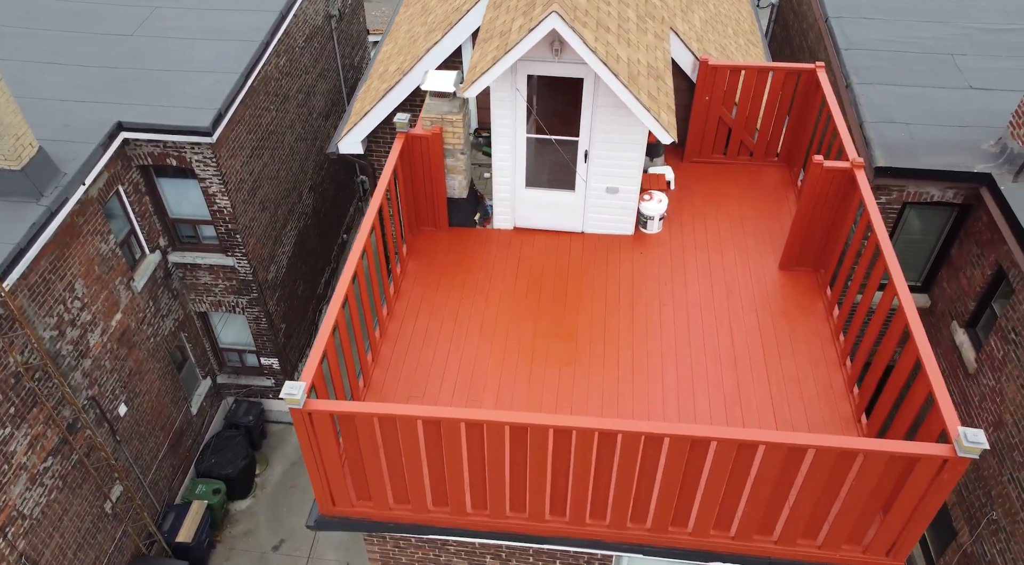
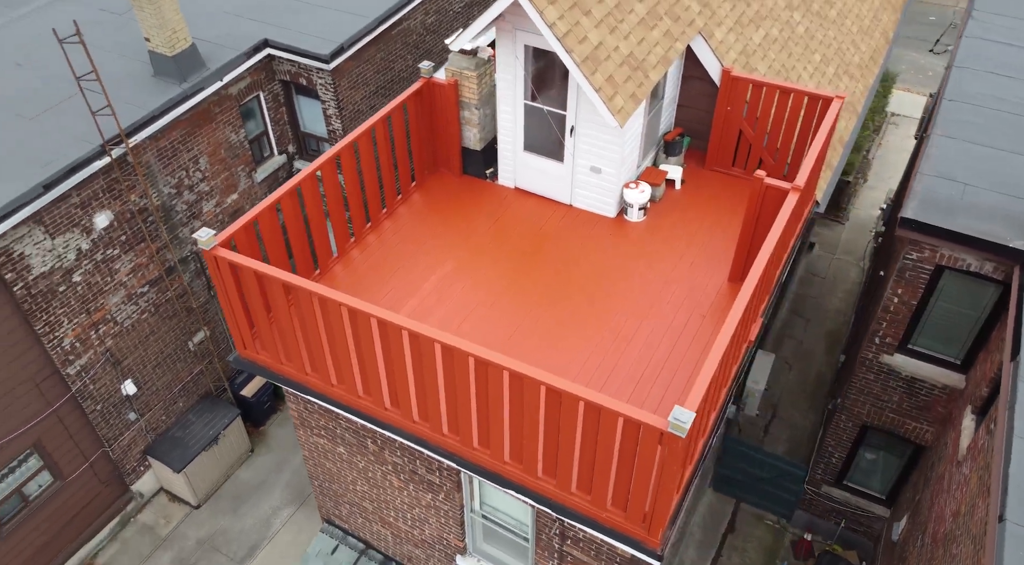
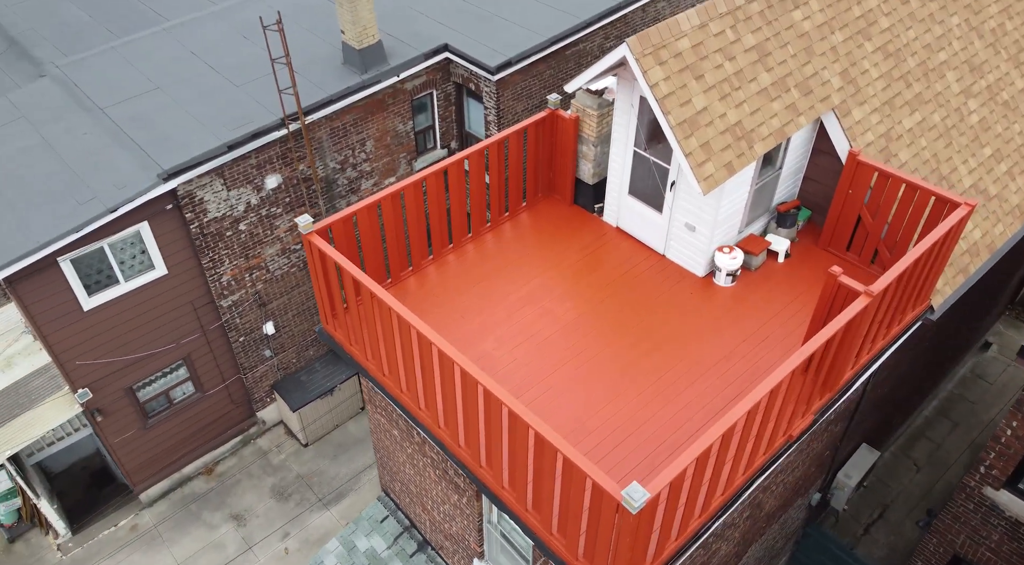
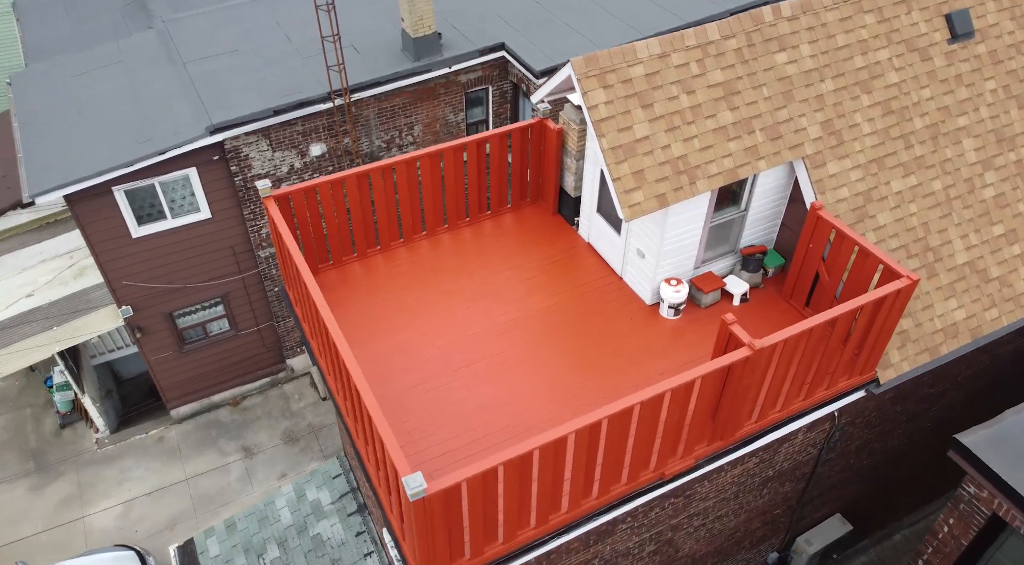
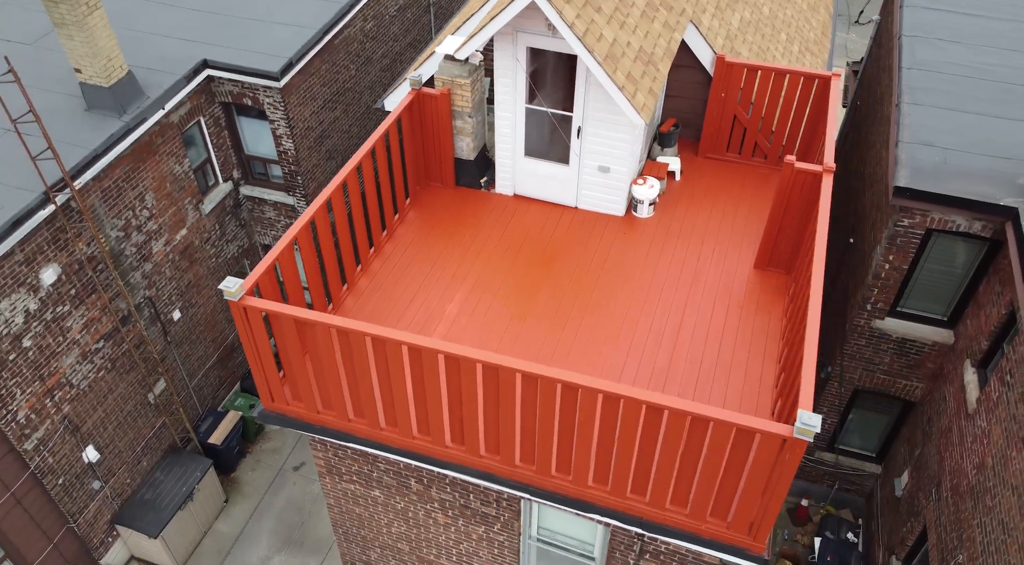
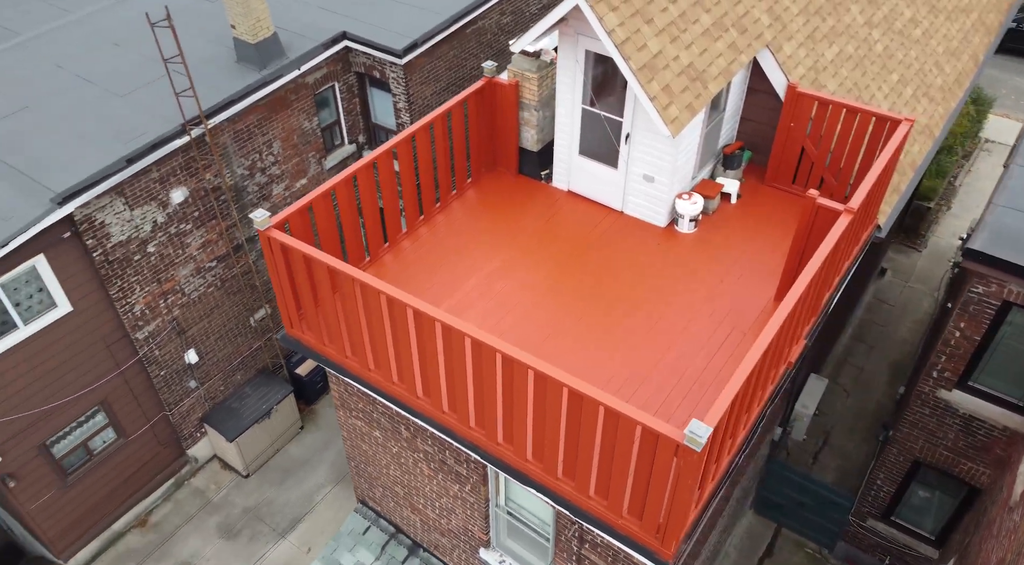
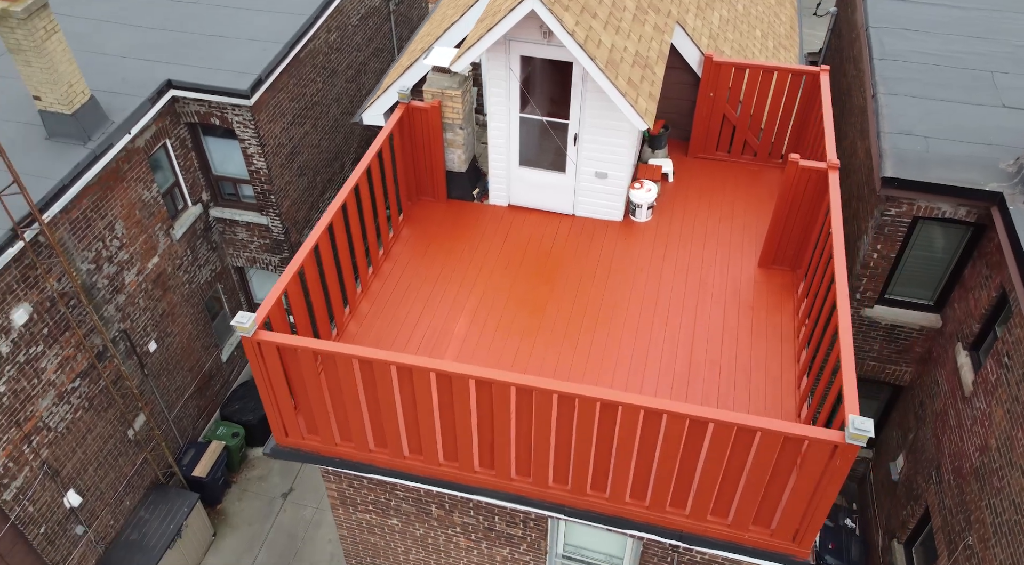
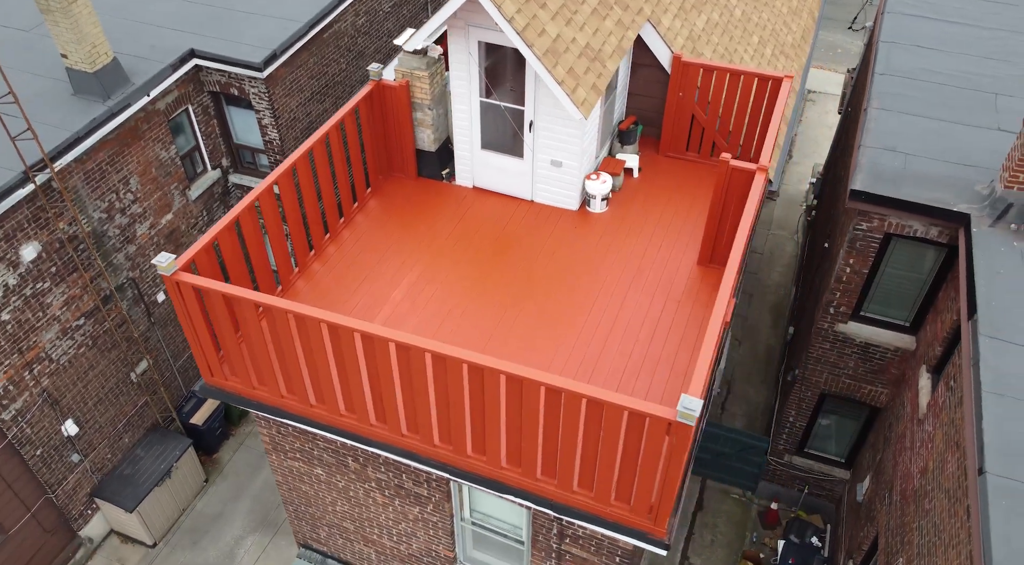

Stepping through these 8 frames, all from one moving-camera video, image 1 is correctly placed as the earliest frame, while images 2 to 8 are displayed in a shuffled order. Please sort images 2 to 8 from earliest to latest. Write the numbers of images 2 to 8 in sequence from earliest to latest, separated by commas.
7, 5, 8, 2, 6, 3, 4
